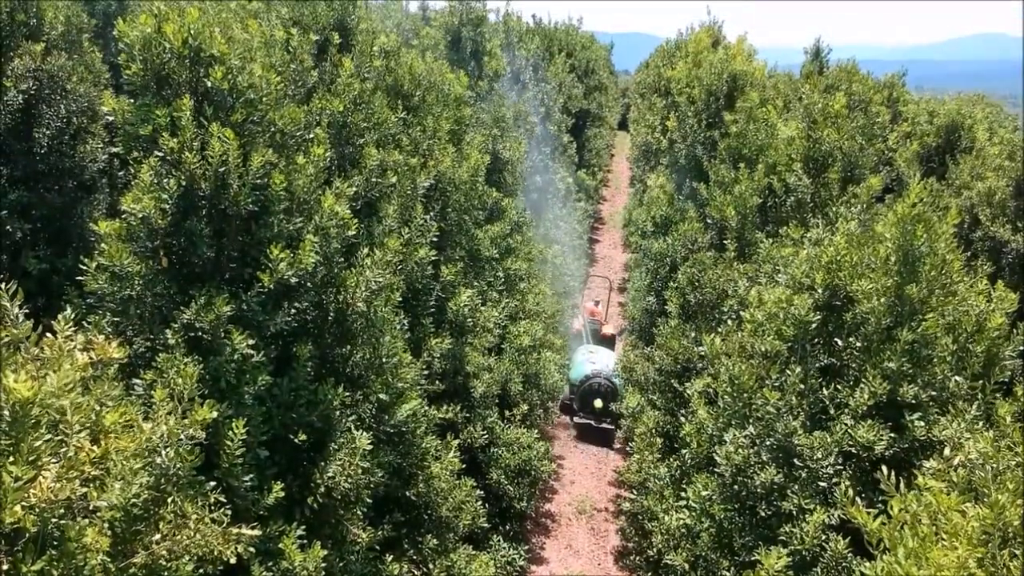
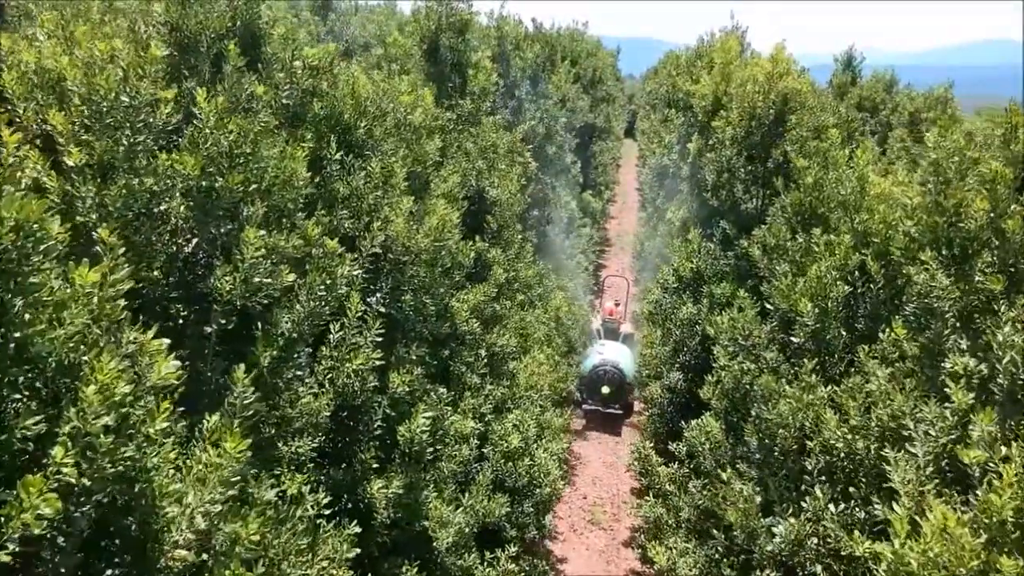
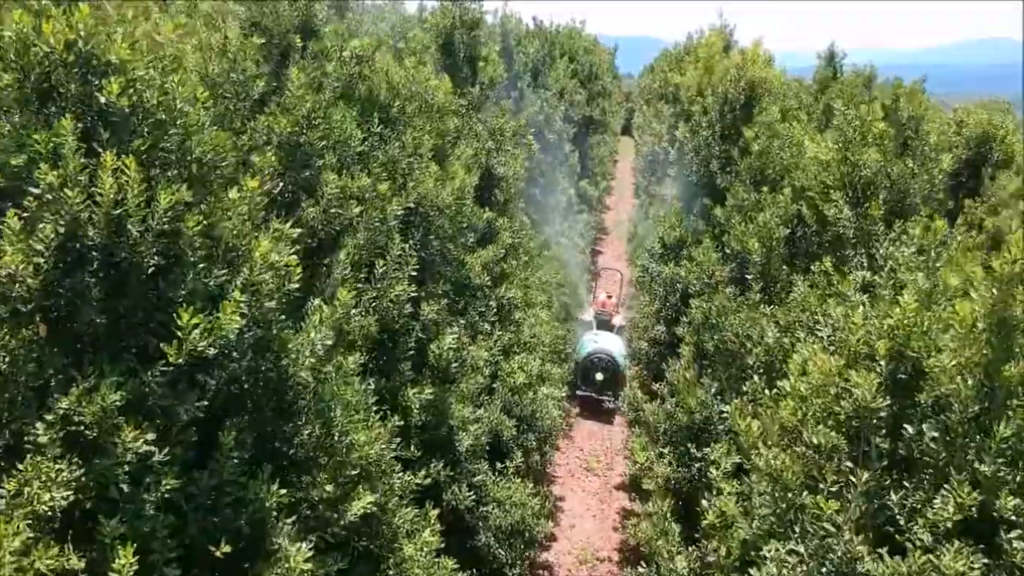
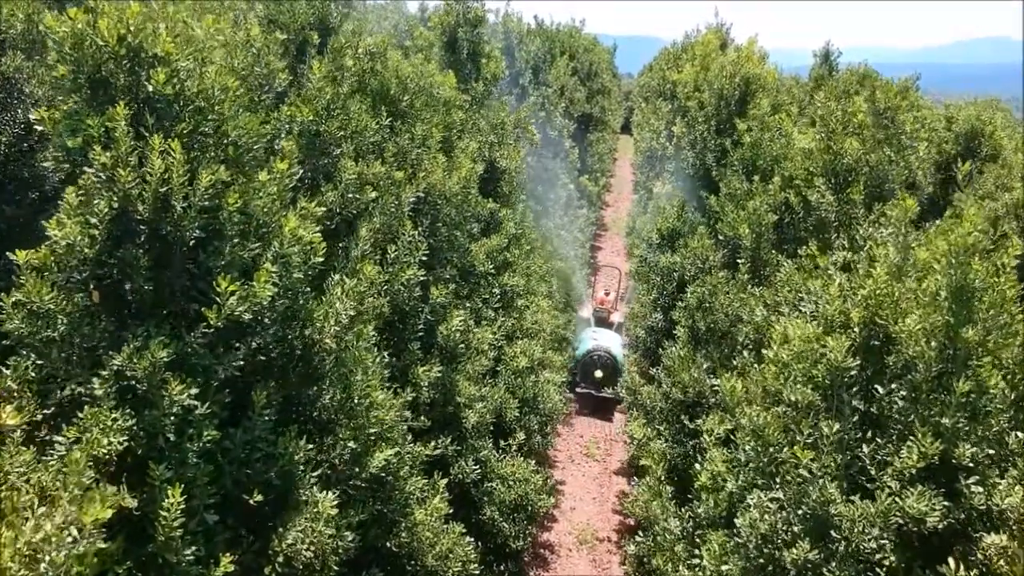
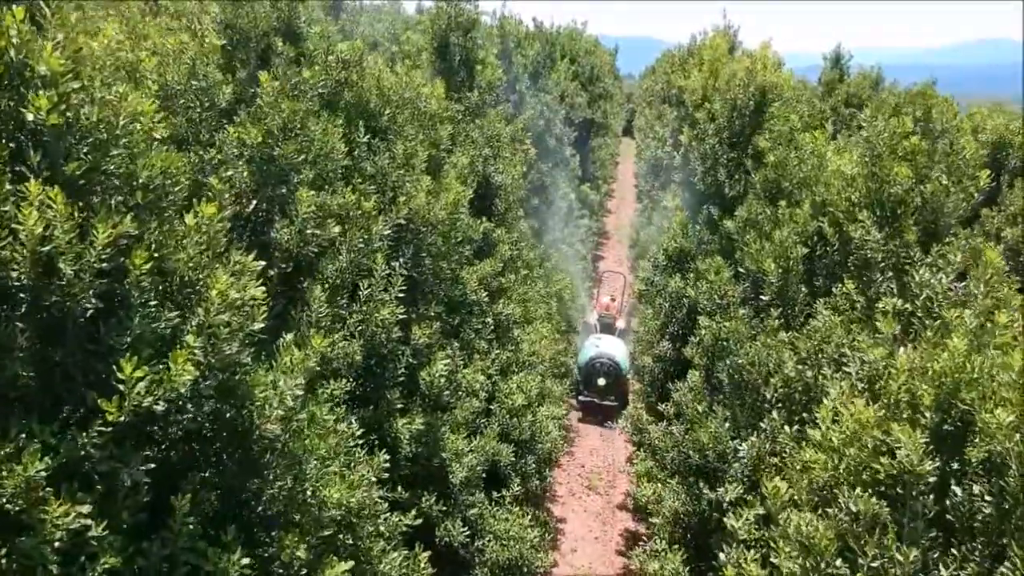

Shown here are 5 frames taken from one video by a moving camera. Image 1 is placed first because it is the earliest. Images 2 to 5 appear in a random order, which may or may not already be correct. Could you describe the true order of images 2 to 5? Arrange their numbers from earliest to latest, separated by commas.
4, 3, 5, 2
